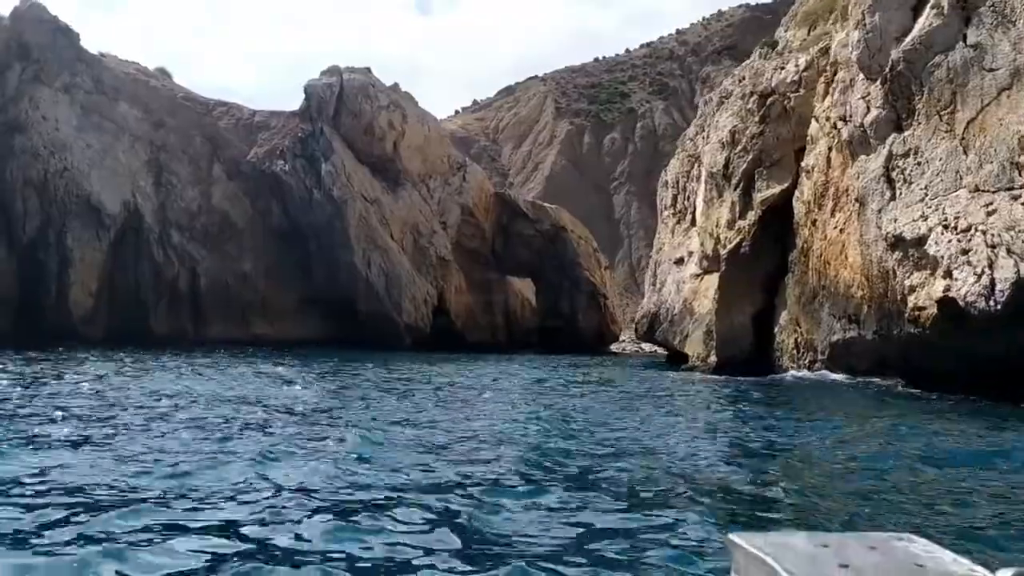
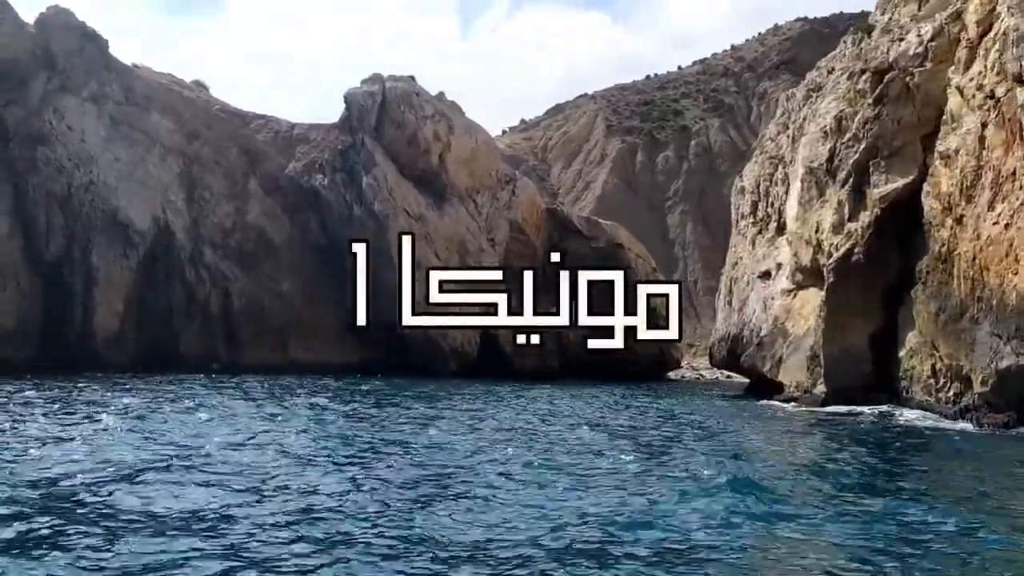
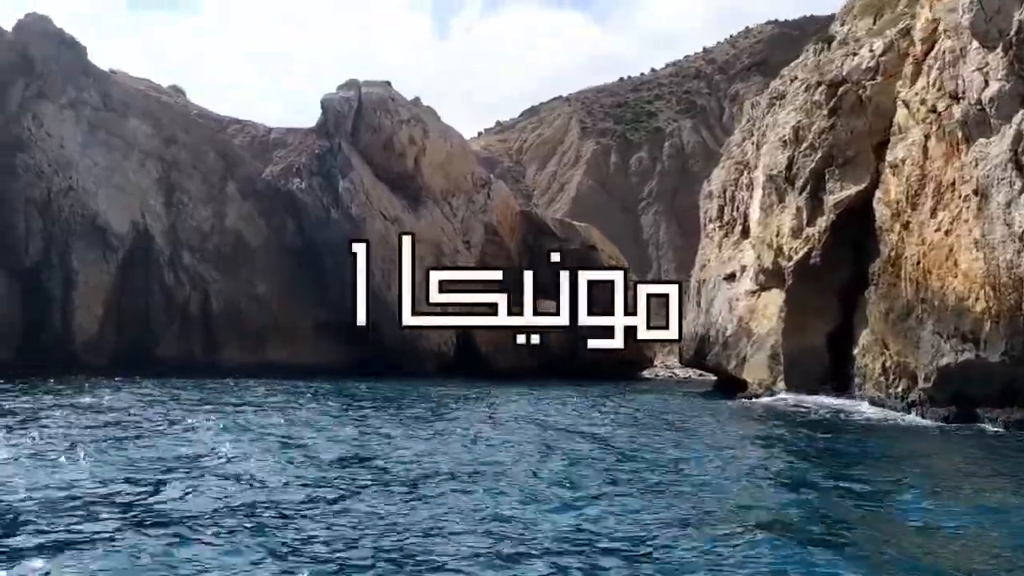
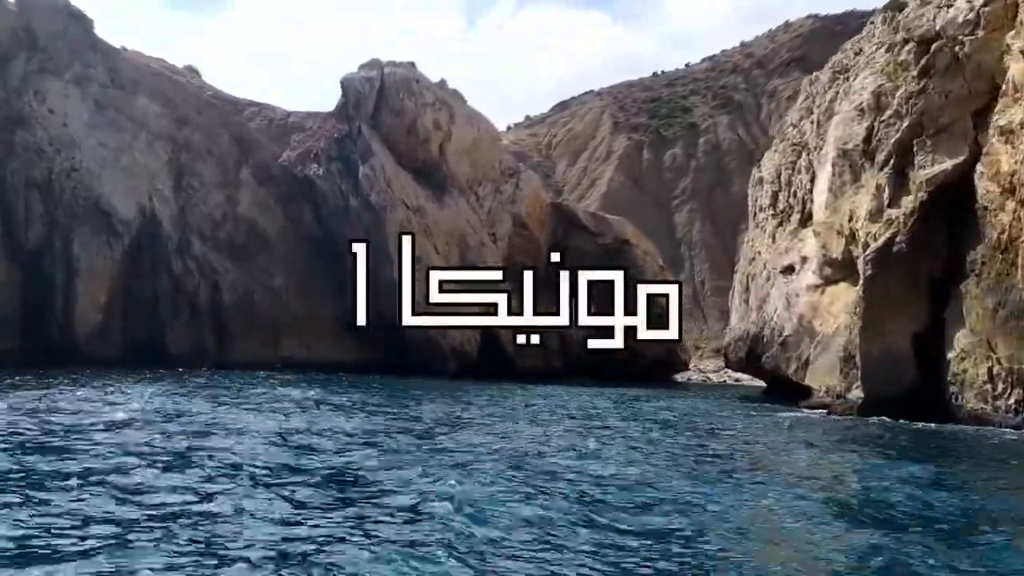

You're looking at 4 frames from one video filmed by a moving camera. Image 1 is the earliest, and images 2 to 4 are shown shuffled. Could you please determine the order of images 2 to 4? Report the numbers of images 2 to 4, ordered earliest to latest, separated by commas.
3, 2, 4
